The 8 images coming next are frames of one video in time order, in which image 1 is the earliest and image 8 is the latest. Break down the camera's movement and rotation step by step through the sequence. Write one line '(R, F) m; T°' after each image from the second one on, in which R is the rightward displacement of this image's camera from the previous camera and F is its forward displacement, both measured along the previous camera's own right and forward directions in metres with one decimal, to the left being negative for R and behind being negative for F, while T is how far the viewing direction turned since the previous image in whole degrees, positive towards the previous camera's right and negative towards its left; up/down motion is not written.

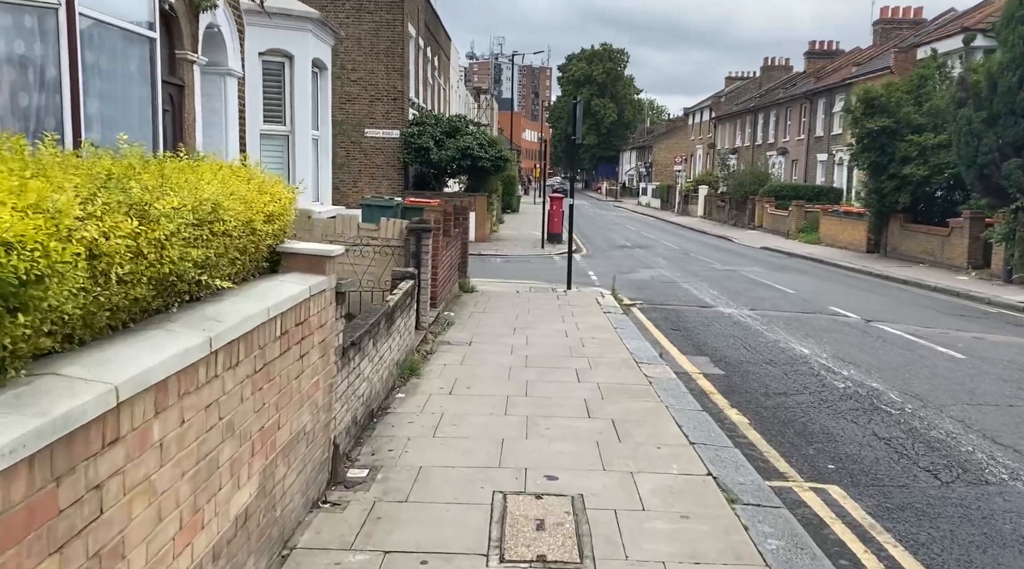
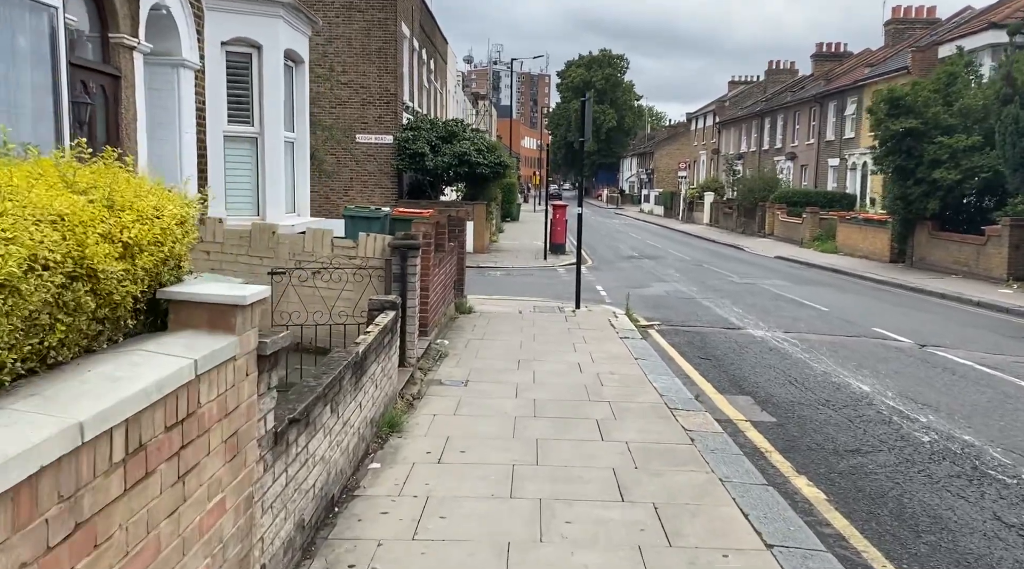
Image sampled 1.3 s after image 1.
(0.0, +1.6) m; 0°
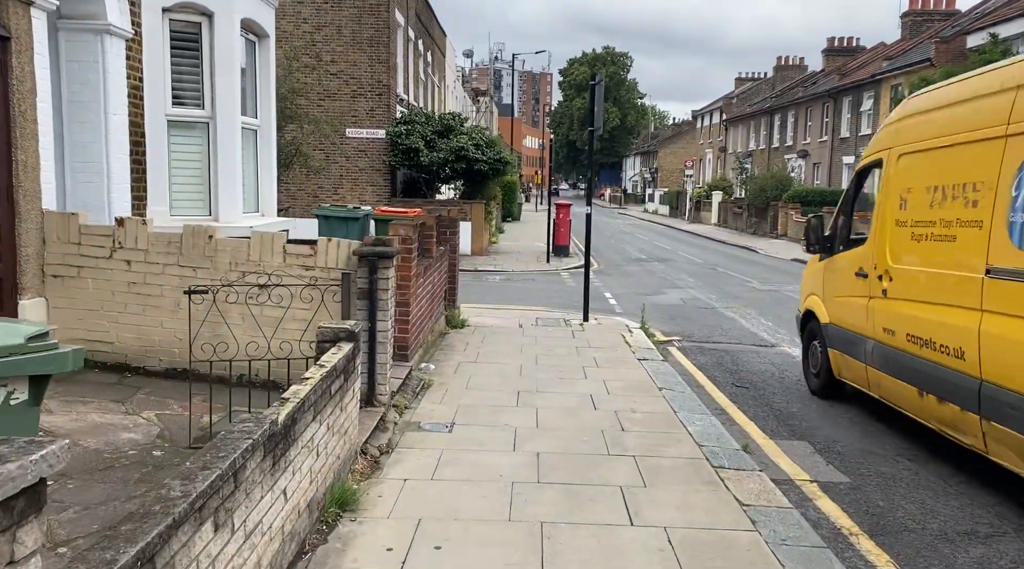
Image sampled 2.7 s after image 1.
(0.0, +1.7) m; 0°
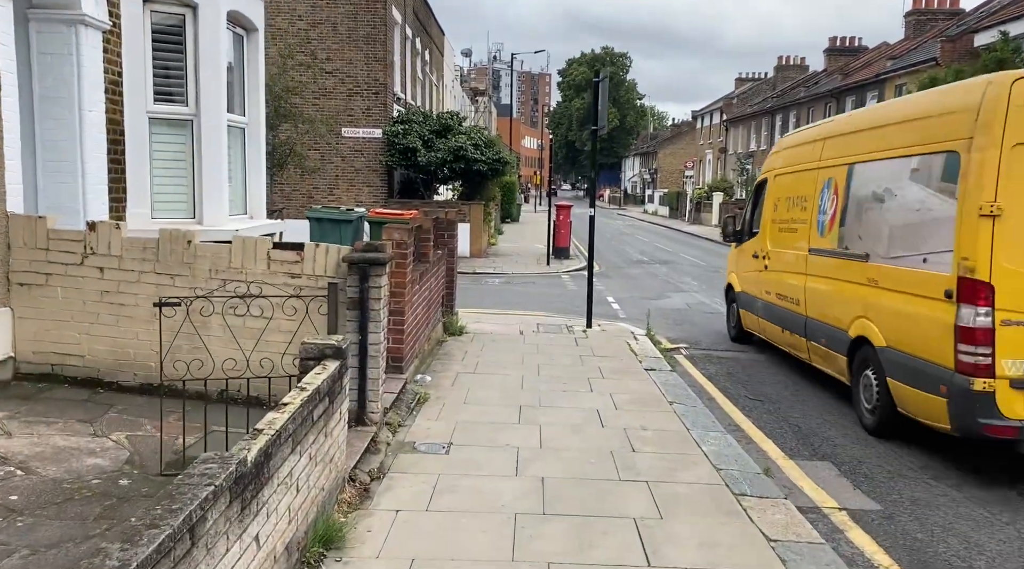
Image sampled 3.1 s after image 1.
(0.0, +0.5) m; 0°
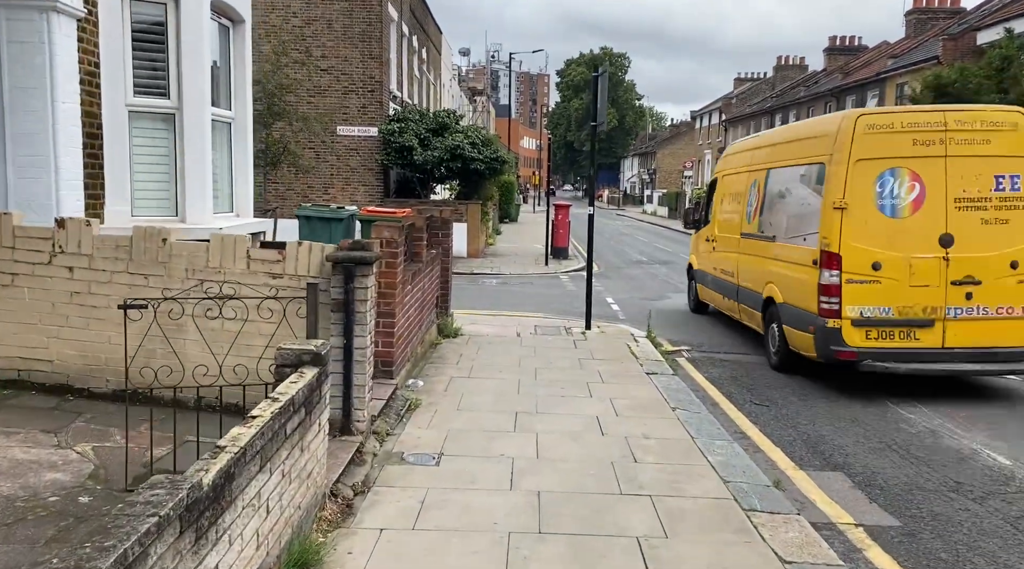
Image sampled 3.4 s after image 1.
(0.0, +0.3) m; 0°
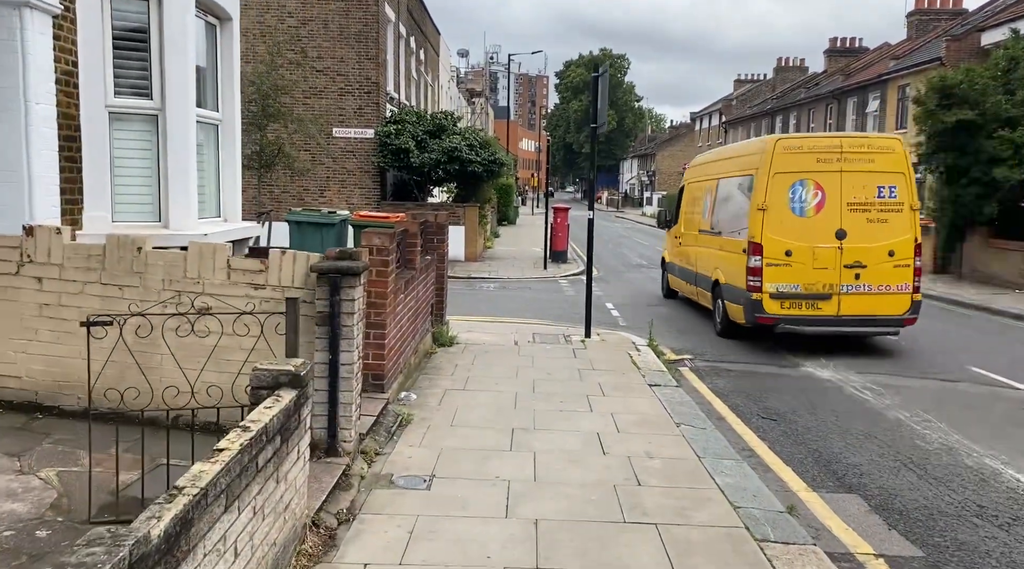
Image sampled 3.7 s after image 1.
(0.0, +0.3) m; 0°
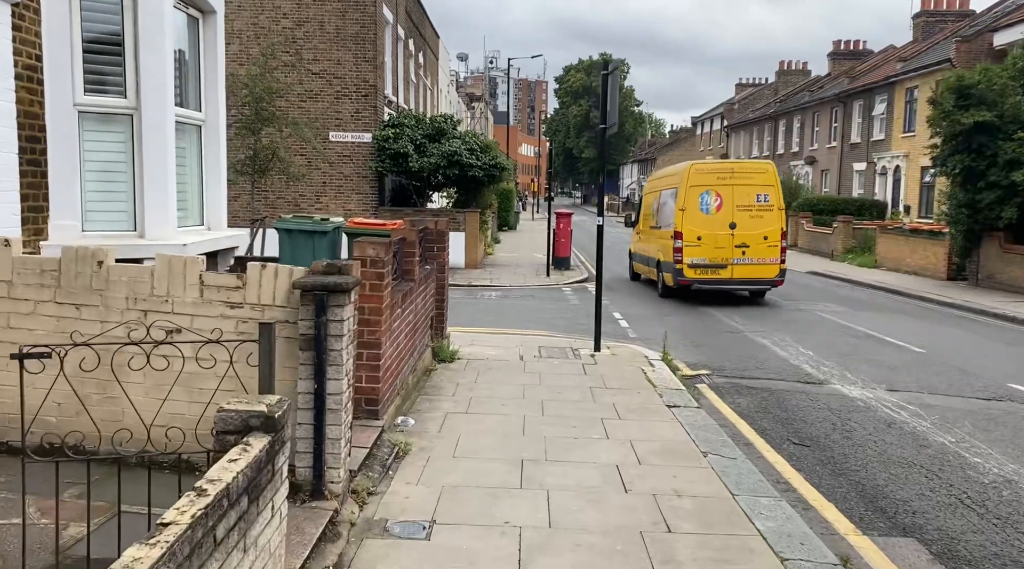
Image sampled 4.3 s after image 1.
(-0.1, +0.6) m; 0°
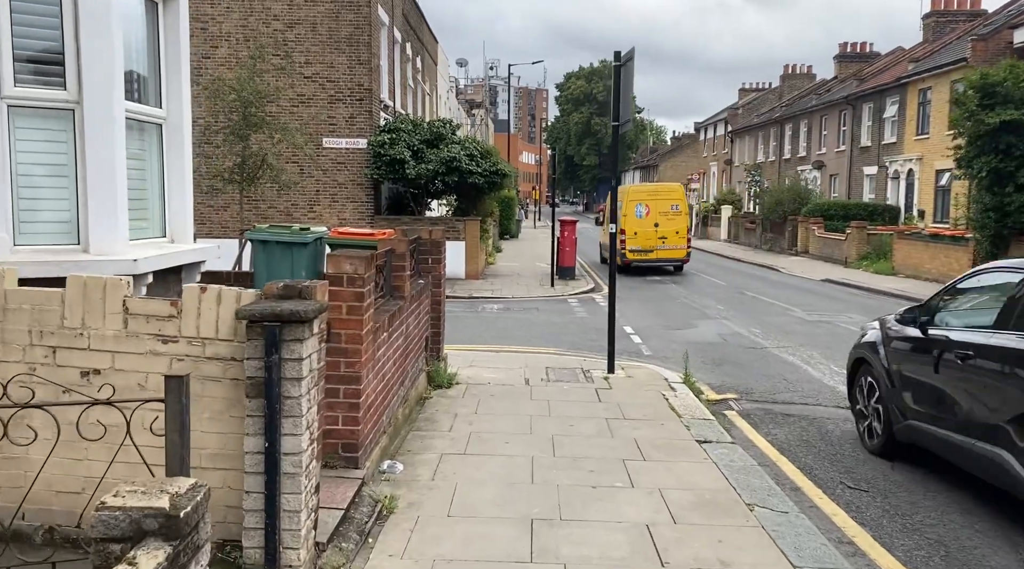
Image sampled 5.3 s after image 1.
(0.0, +1.0) m; 0°
